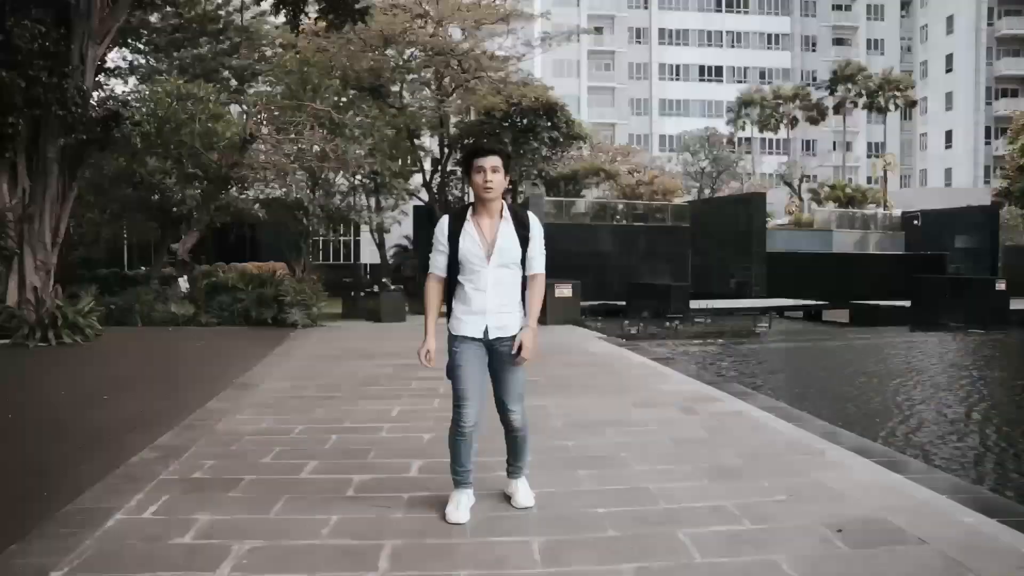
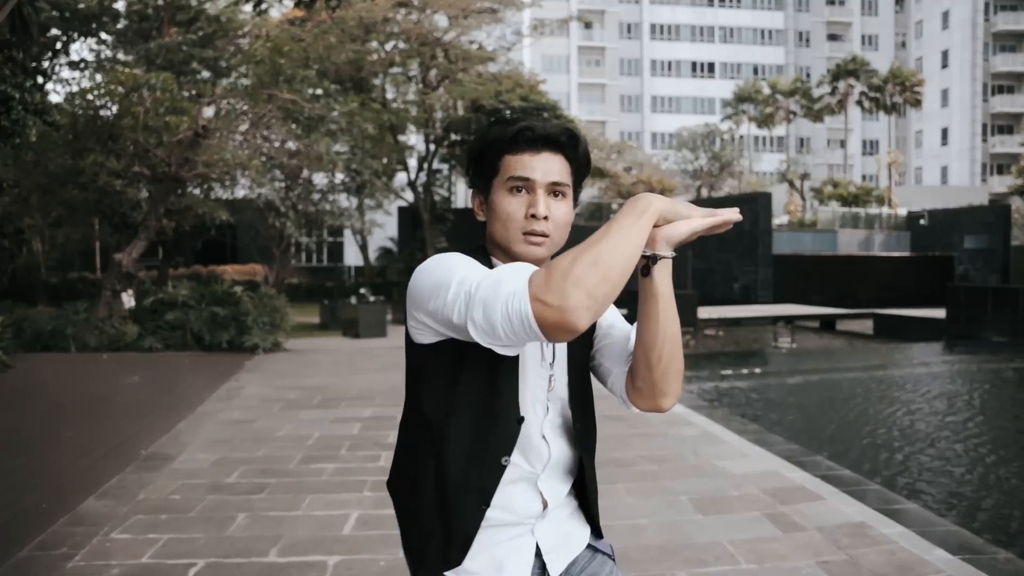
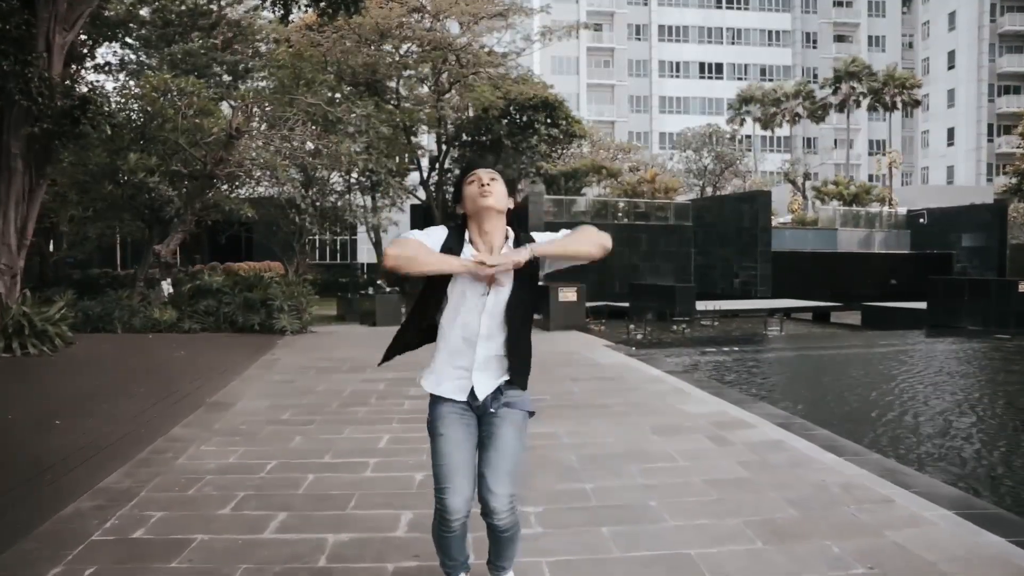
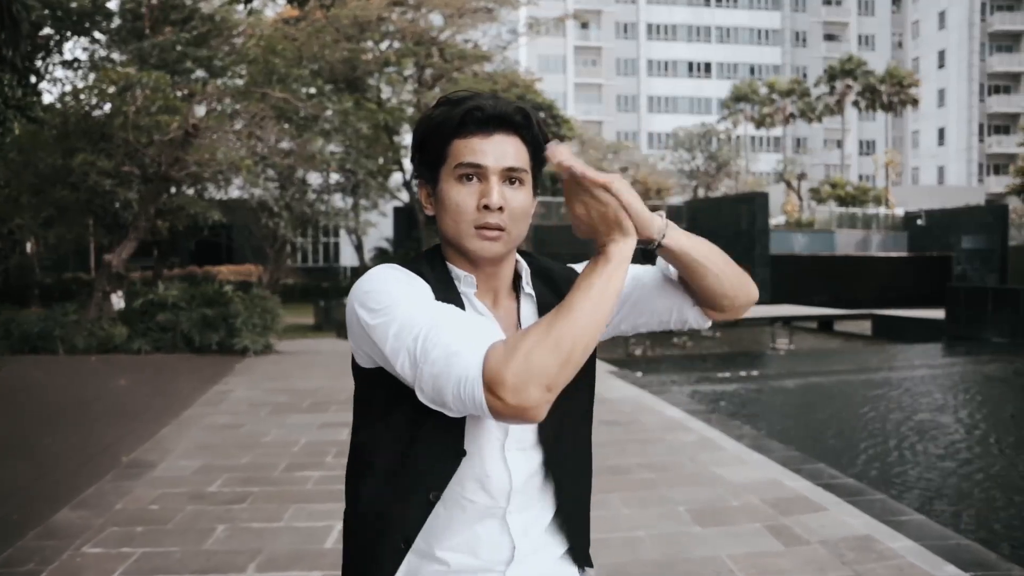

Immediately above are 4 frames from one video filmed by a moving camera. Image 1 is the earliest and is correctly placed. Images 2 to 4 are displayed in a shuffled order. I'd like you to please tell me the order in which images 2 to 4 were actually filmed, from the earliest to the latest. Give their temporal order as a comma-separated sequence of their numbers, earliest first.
3, 2, 4
